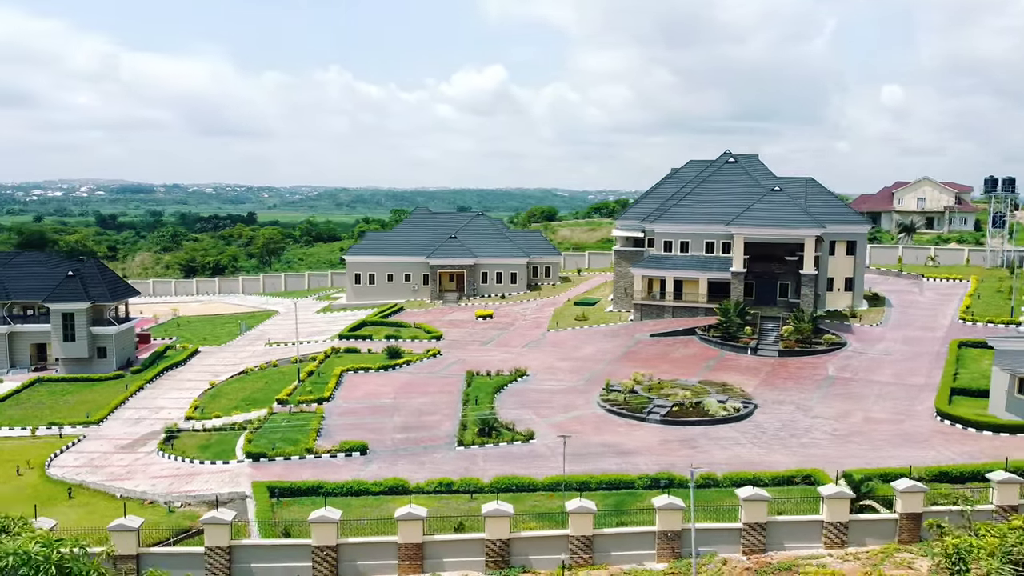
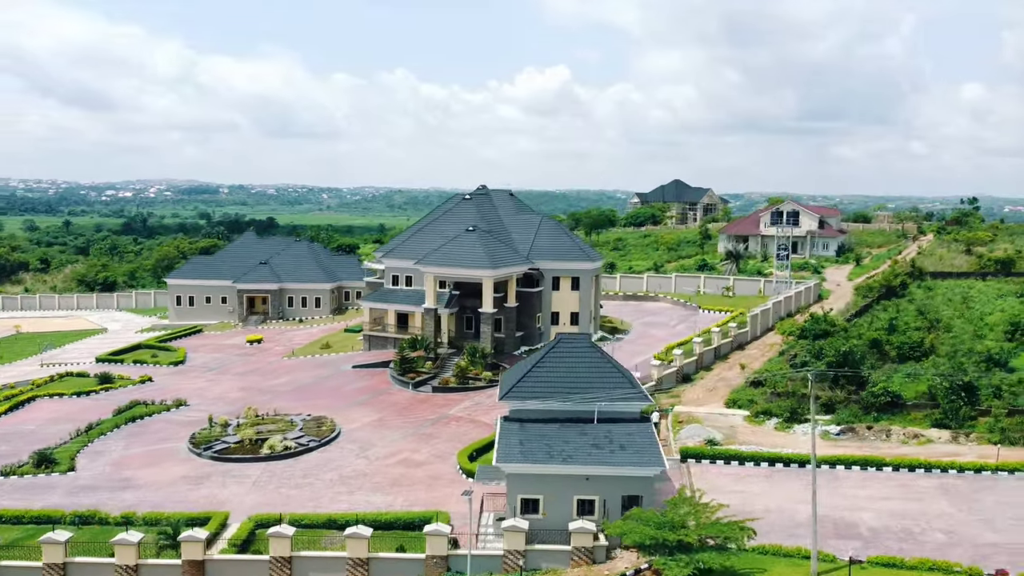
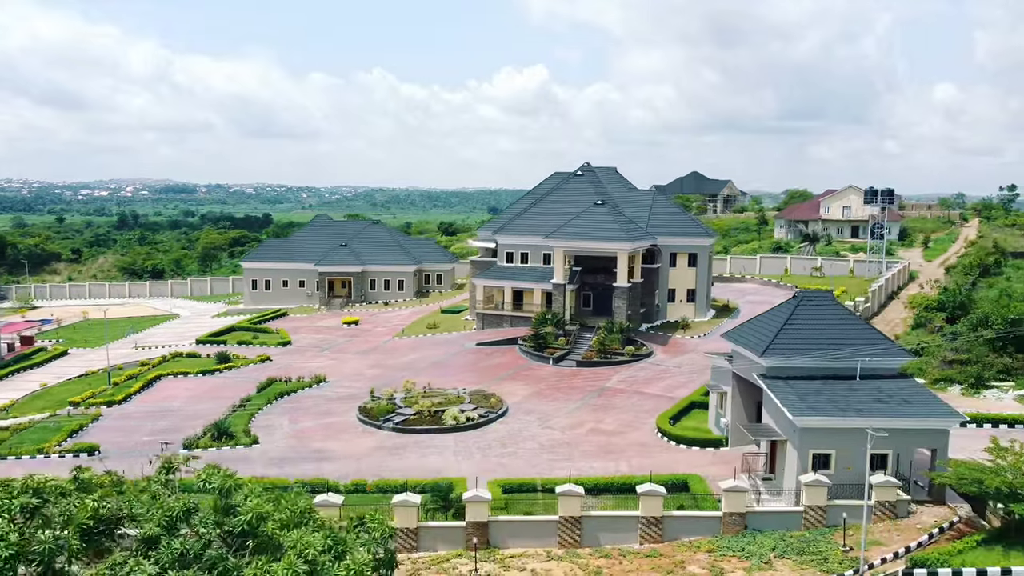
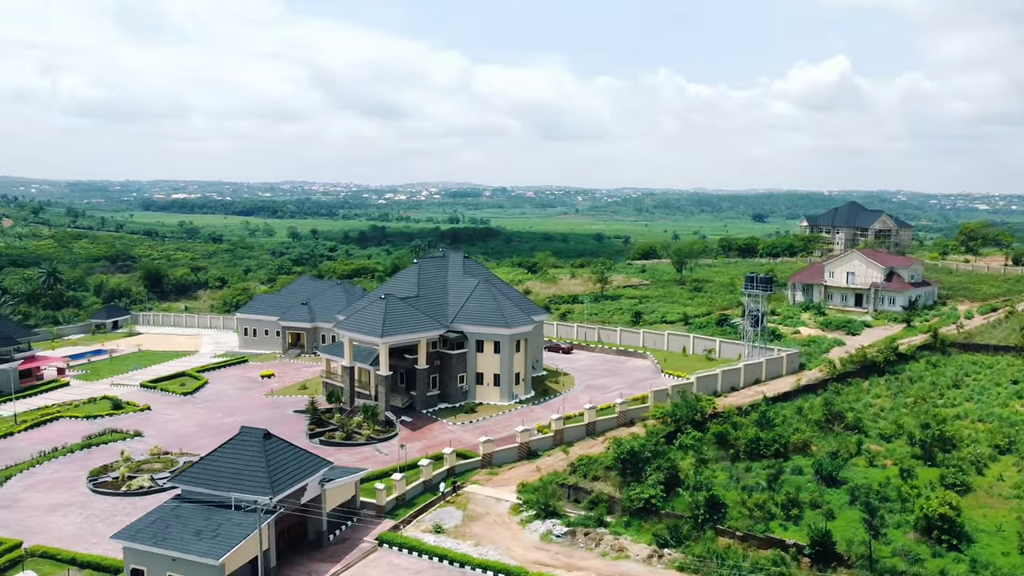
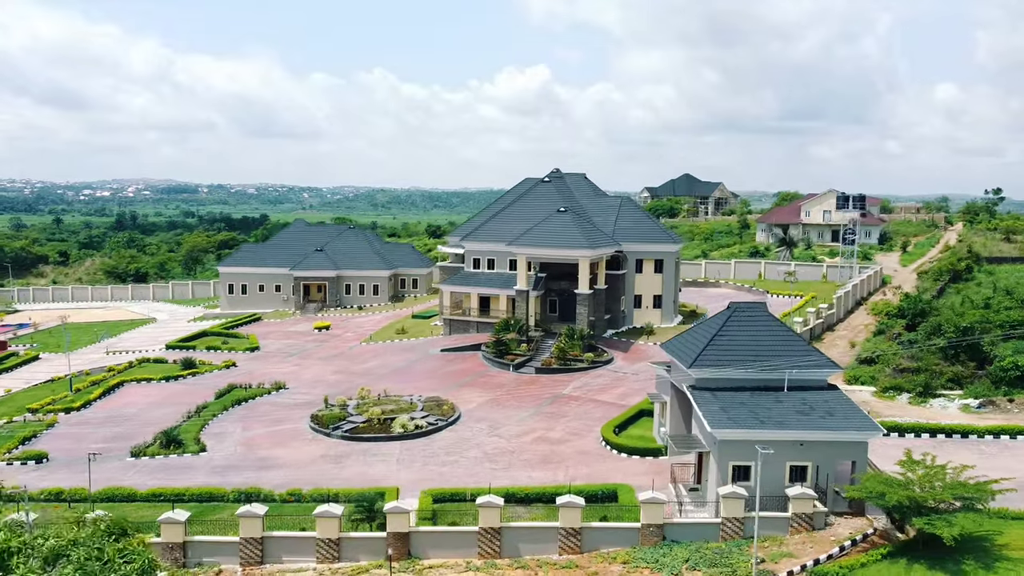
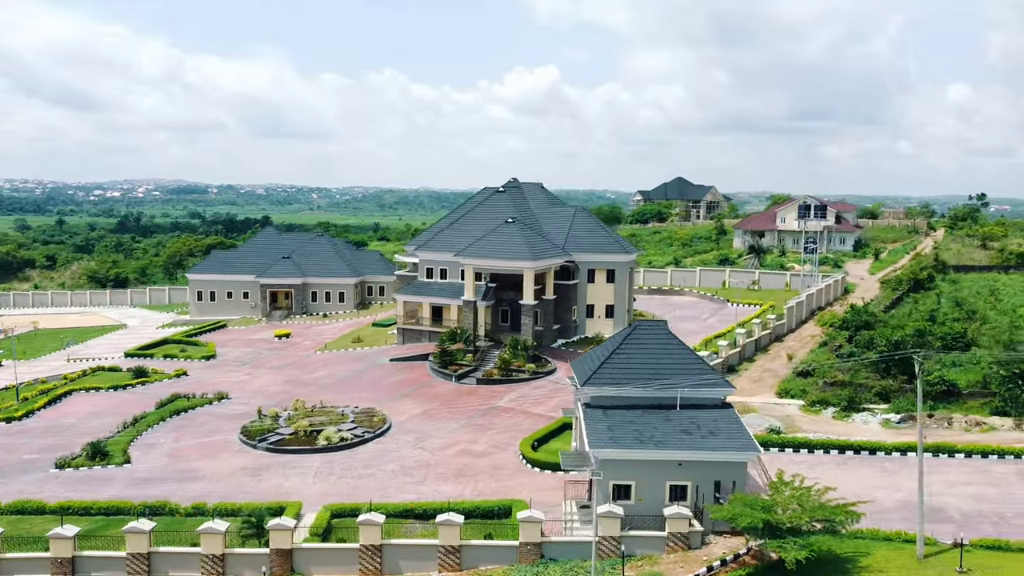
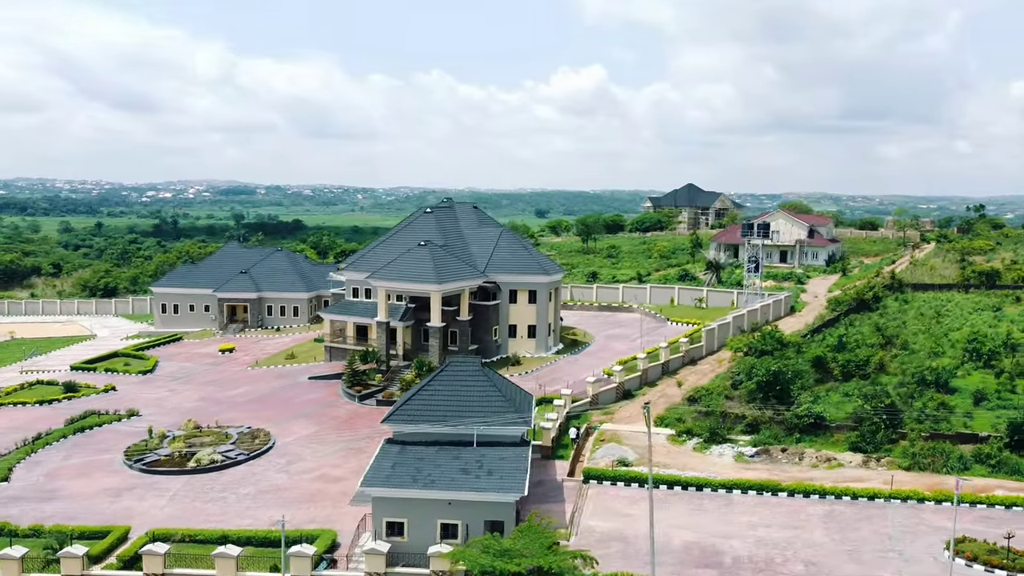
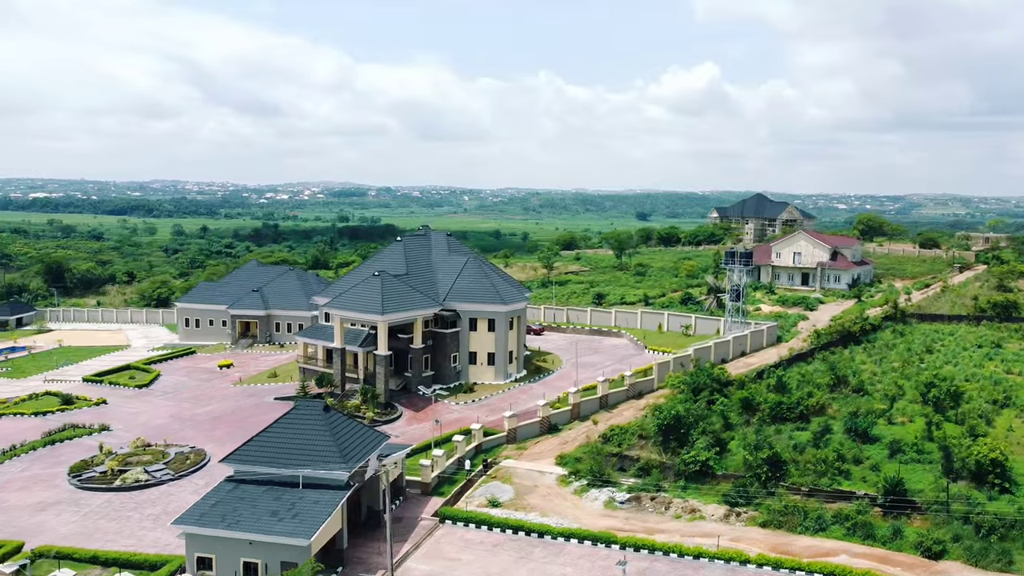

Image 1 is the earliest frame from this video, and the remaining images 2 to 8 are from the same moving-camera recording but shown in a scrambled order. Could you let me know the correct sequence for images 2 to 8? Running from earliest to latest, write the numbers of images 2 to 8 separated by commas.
3, 5, 6, 2, 7, 8, 4
